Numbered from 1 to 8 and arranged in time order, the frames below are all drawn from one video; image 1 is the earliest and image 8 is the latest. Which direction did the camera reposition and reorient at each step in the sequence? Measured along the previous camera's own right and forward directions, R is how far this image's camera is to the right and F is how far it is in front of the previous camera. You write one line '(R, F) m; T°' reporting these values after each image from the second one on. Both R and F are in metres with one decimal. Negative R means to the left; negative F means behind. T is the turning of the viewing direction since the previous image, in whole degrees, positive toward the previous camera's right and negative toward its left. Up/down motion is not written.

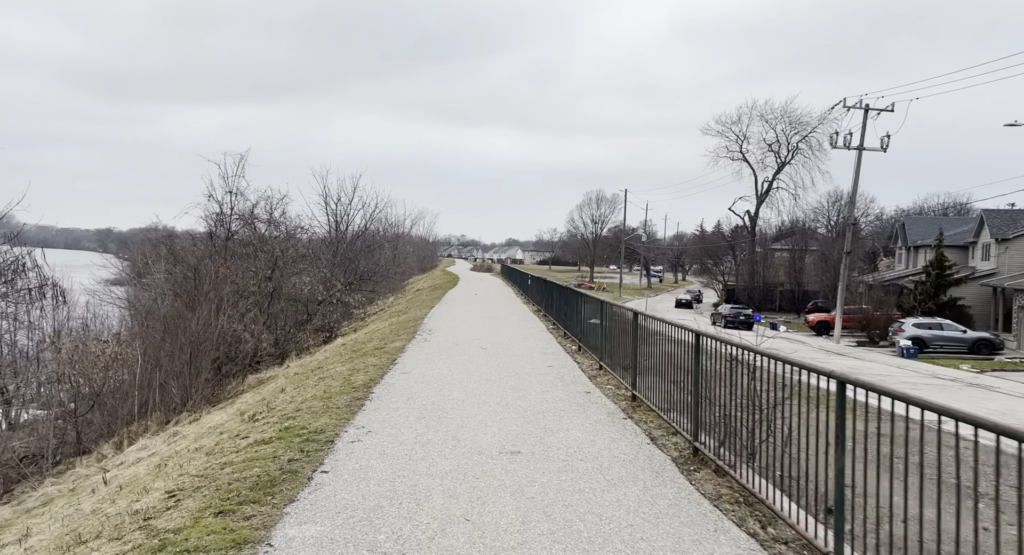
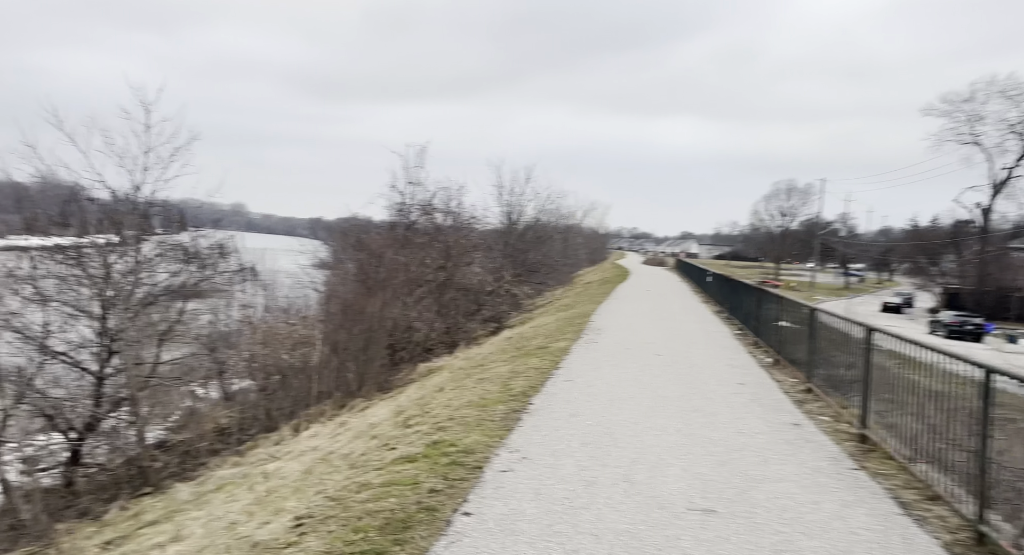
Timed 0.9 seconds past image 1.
(-0.1, +1.1) m; -14°
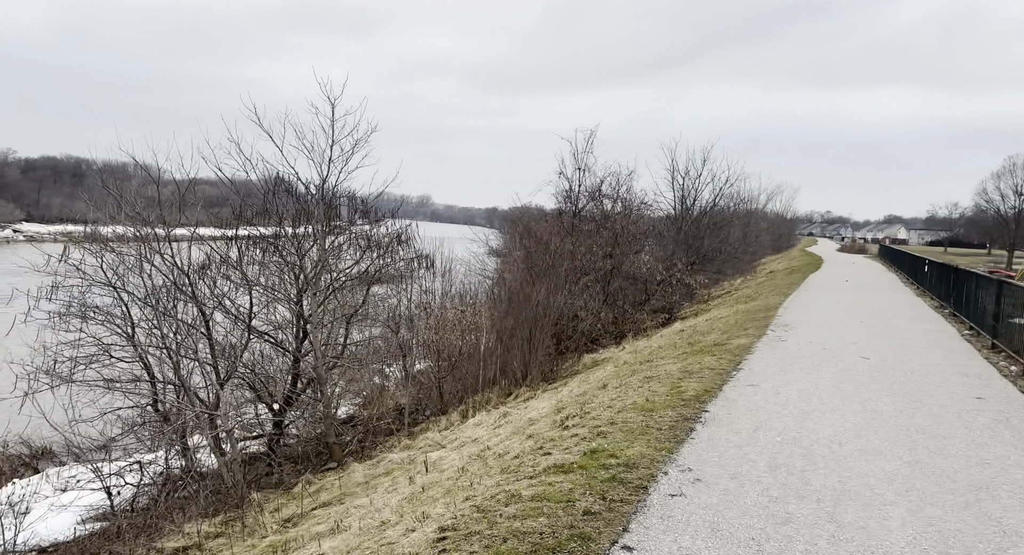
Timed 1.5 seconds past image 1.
(0.0, +0.6) m; -14°
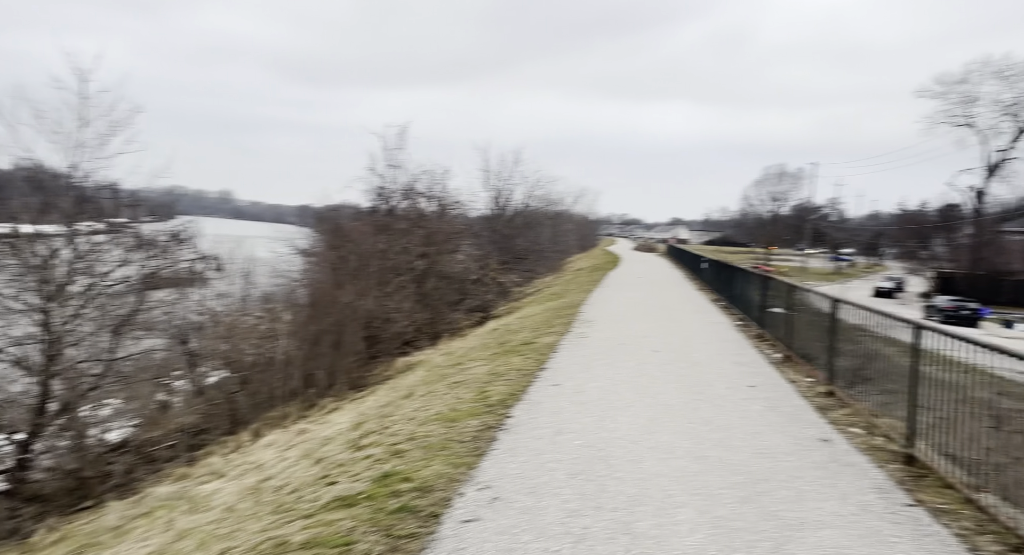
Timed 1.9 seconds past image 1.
(+0.2, +0.4) m; +15°
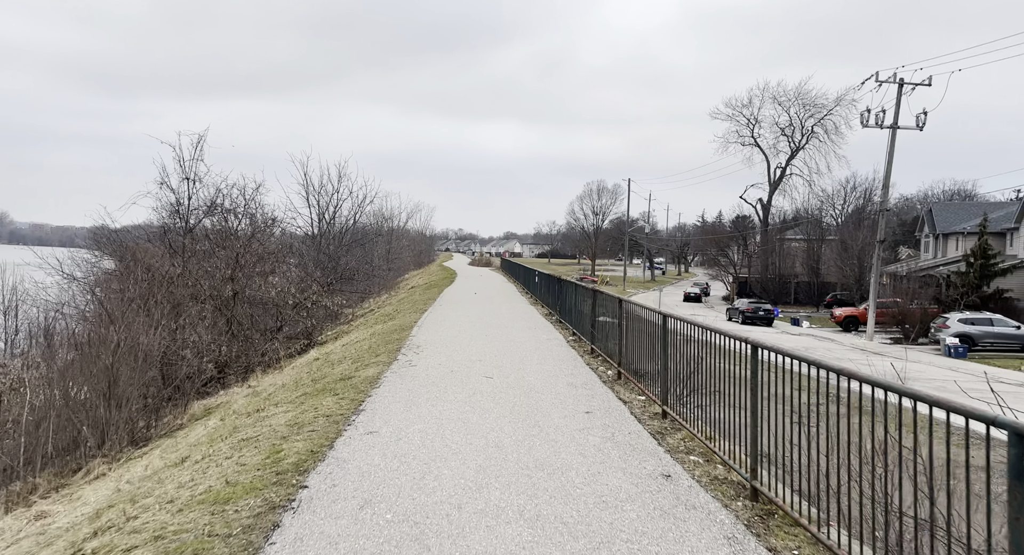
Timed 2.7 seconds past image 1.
(+0.3, +0.9) m; +14°
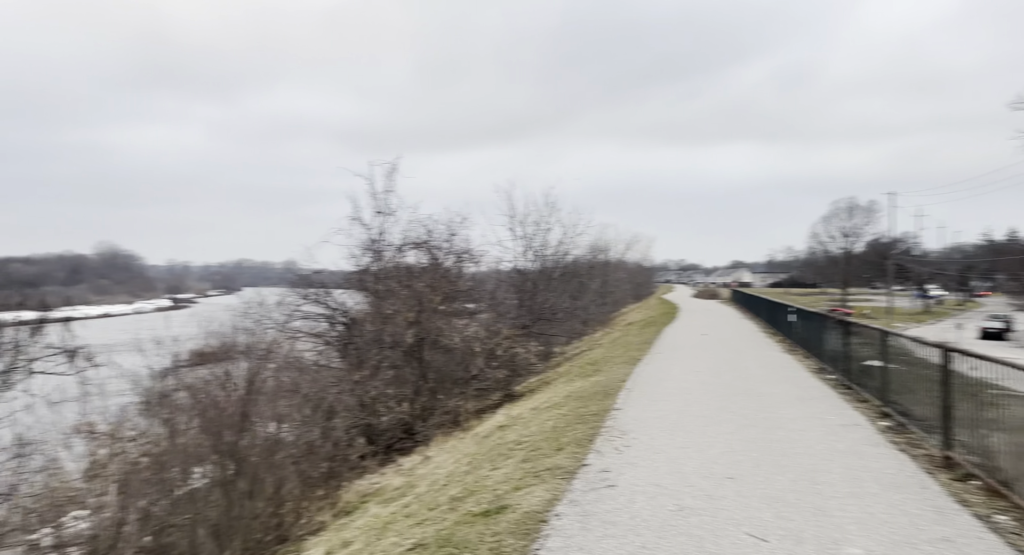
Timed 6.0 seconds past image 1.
(-0.3, +3.9) m; -18°
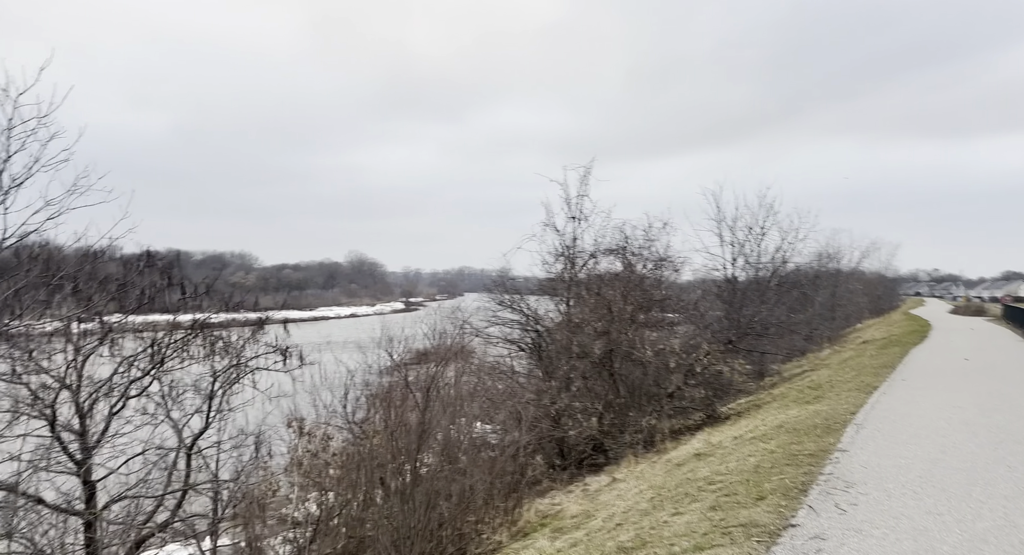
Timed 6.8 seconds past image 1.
(+0.2, +1.0) m; -17°
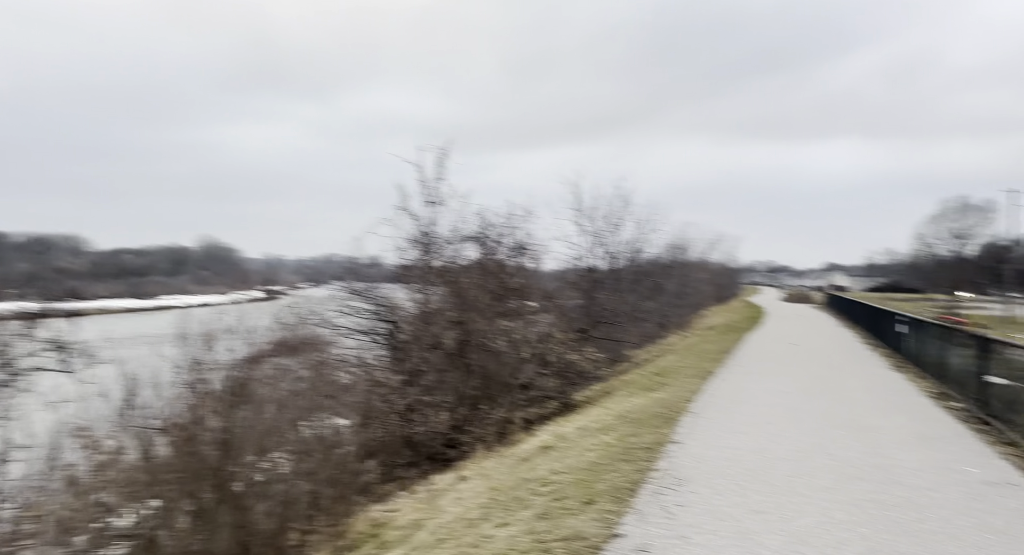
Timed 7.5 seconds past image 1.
(+0.4, +0.6) m; +10°
